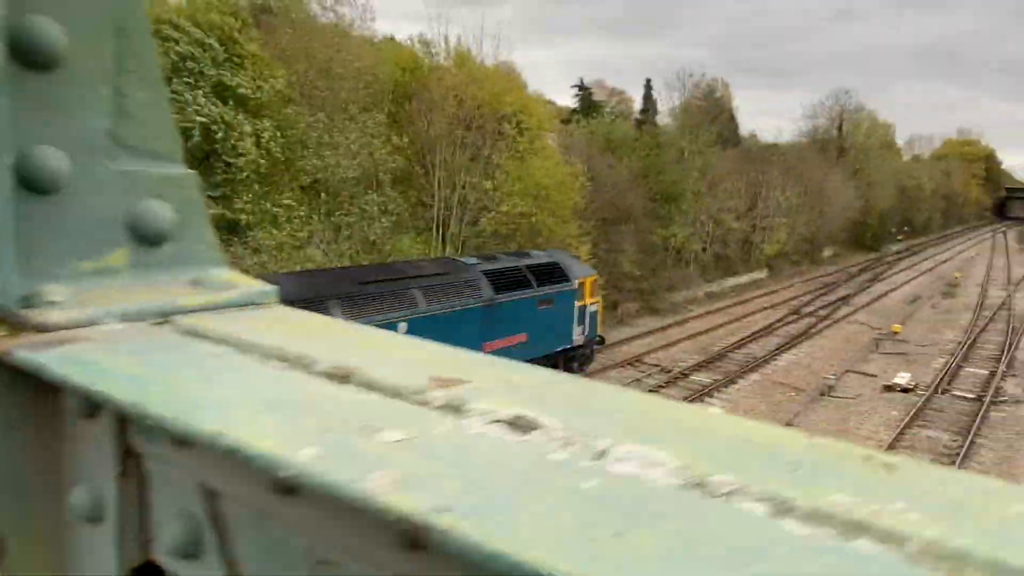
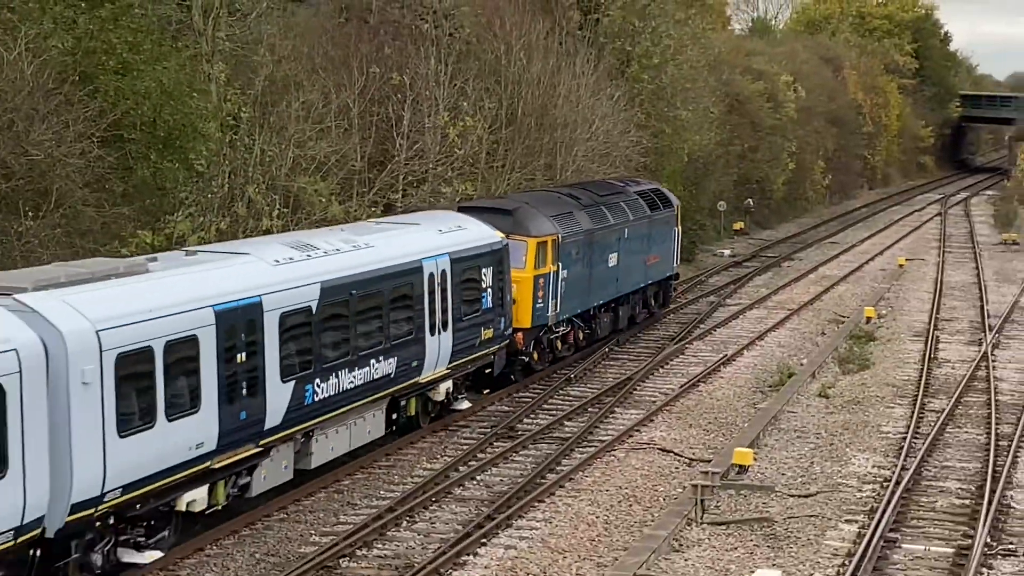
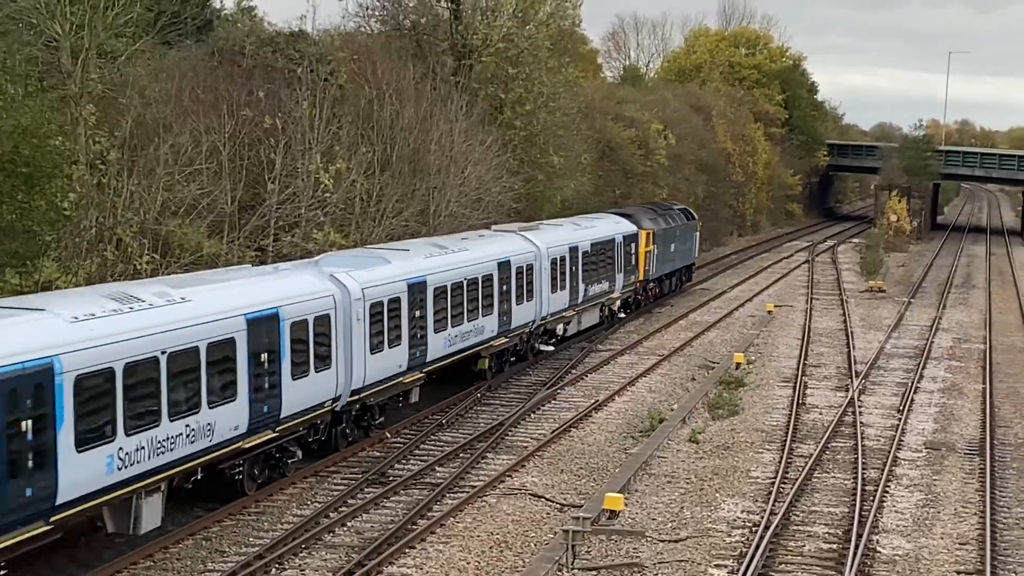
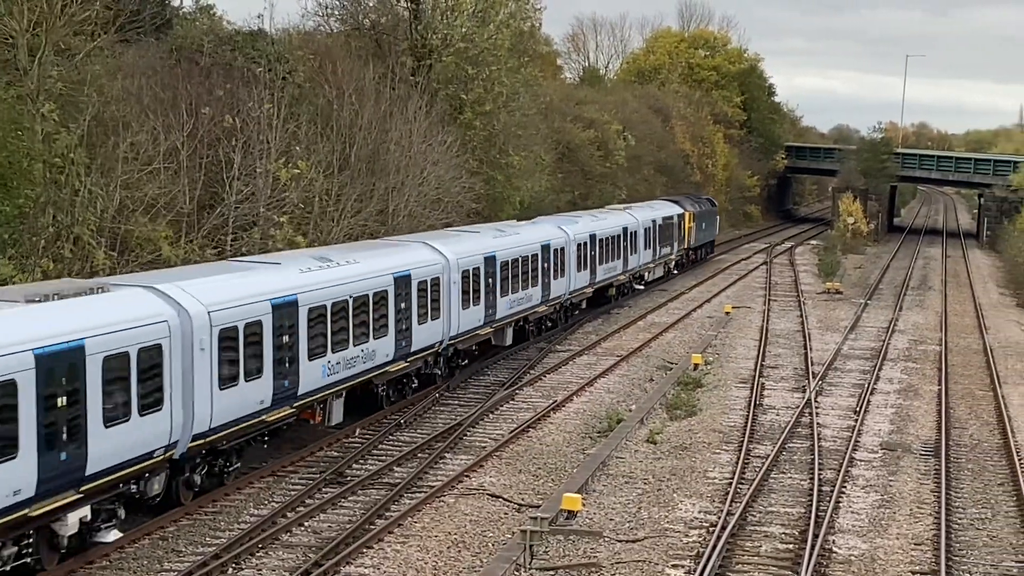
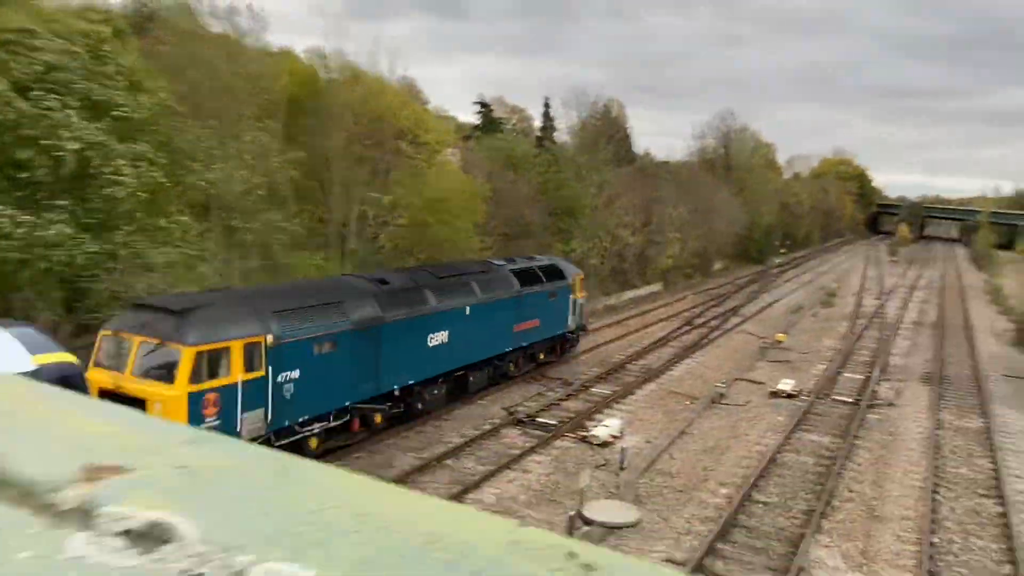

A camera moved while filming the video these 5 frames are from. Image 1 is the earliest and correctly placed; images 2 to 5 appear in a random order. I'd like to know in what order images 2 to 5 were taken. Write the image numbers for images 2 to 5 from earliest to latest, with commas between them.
5, 2, 3, 4
